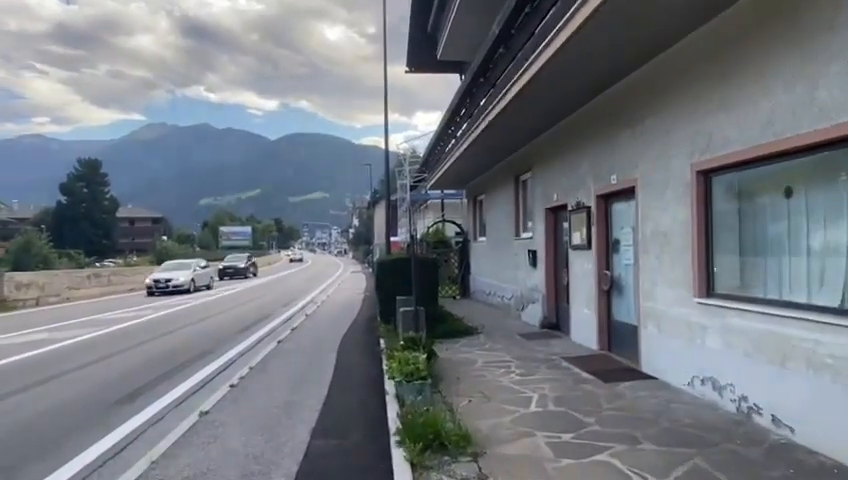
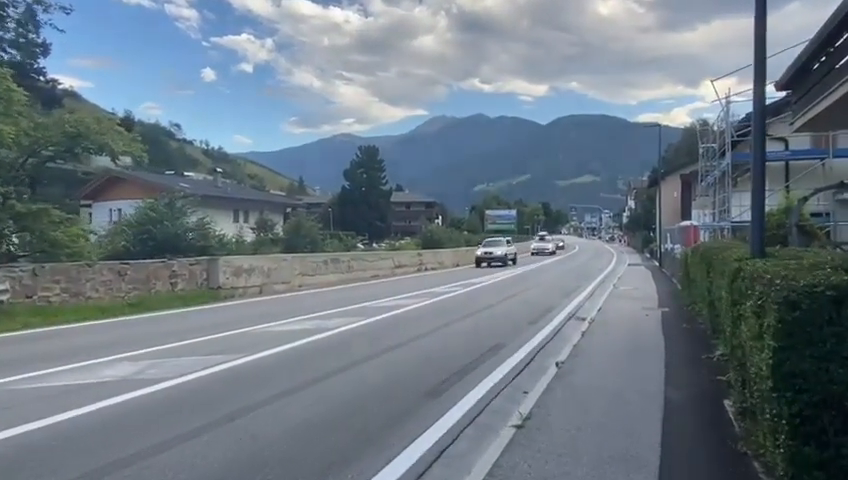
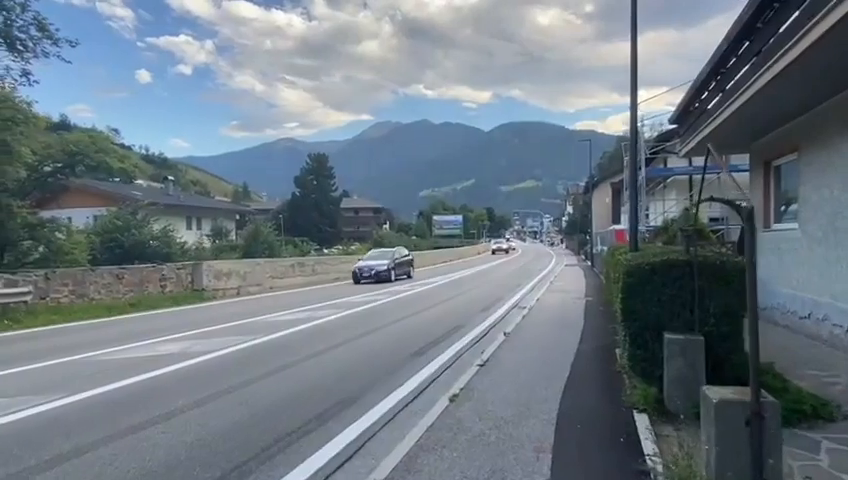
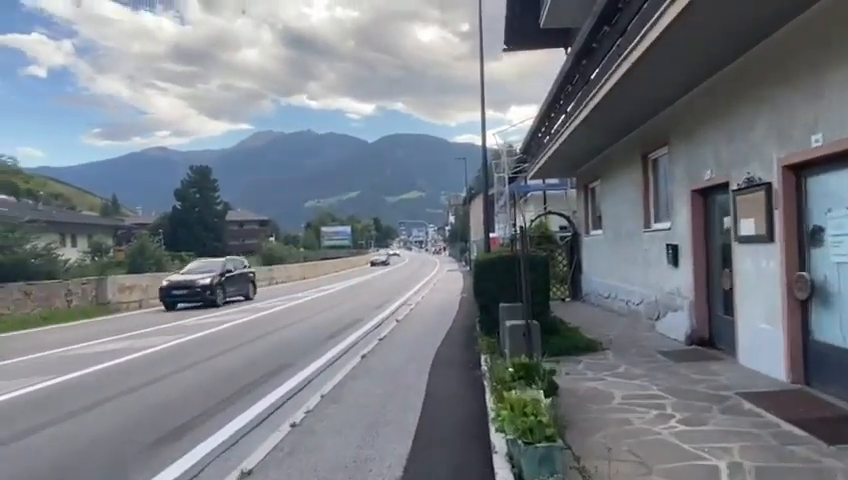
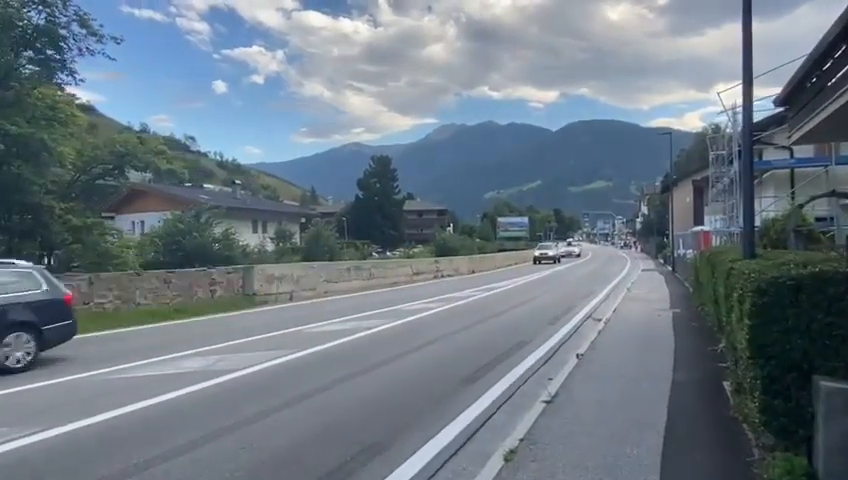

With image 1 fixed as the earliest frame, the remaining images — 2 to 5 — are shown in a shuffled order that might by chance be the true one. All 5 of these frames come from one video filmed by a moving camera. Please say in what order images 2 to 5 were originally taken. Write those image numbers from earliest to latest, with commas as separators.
4, 3, 5, 2
